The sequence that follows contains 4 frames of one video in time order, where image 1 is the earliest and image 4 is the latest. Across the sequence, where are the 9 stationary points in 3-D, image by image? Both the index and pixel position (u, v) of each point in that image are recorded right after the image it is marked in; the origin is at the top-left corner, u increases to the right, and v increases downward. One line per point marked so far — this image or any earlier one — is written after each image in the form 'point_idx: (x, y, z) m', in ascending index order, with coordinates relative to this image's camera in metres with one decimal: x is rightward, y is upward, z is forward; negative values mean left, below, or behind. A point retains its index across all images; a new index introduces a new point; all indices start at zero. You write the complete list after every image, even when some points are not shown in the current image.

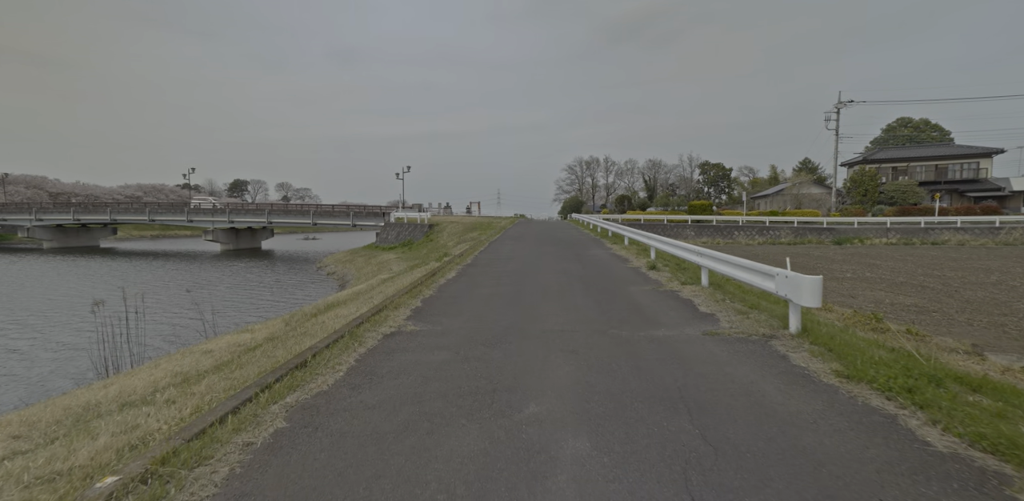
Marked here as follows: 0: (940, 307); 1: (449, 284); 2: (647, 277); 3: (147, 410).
0: (+9.4, -1.2, +10.2) m
1: (-1.2, -0.6, +8.6) m
2: (+2.6, -0.5, +8.9) m
3: (-2.7, -1.2, +3.4) m
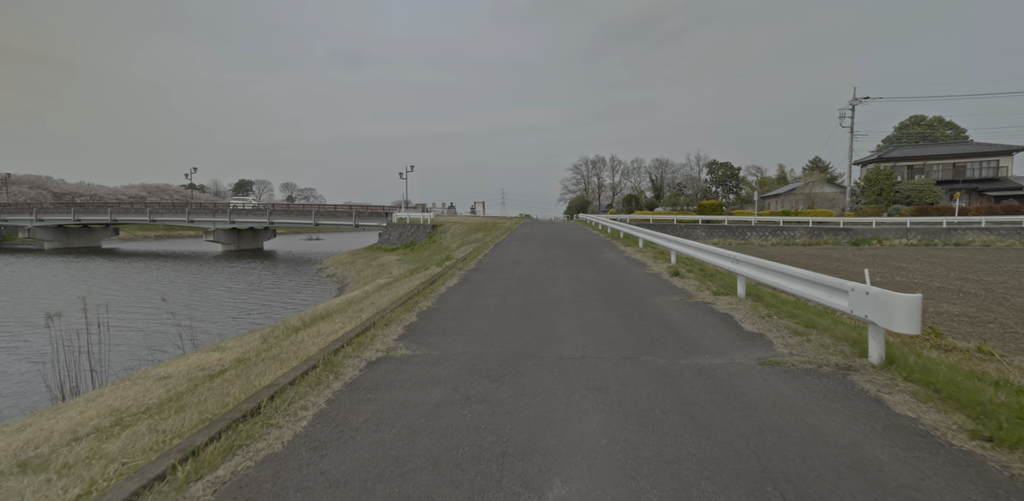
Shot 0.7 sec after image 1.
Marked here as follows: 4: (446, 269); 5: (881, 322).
0: (+9.6, -1.3, +9.2) m
1: (-1.0, -0.7, +7.7) m
2: (+2.7, -0.6, +7.9) m
3: (-2.6, -1.2, +2.5) m
4: (-1.5, -0.4, +10.5) m
5: (+2.9, -0.6, +3.6) m
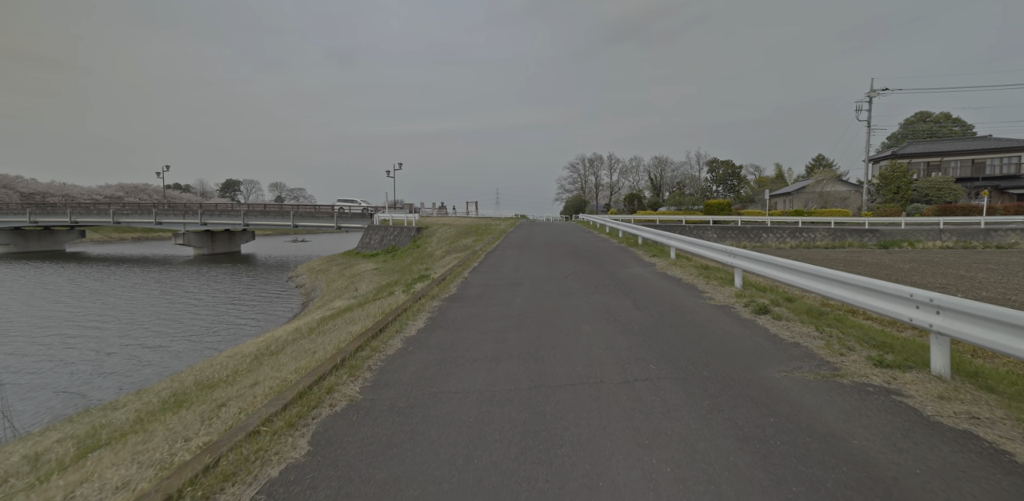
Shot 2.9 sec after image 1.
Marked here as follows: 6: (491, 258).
0: (+9.5, -1.6, +6.1) m
1: (-1.0, -1.0, +4.5) m
2: (+2.7, -0.9, +4.8) m
3: (-2.6, -1.6, -0.7) m
4: (-1.6, -0.7, +7.4) m
5: (+2.9, -0.8, +0.5) m
6: (-0.6, -0.2, +12.8) m
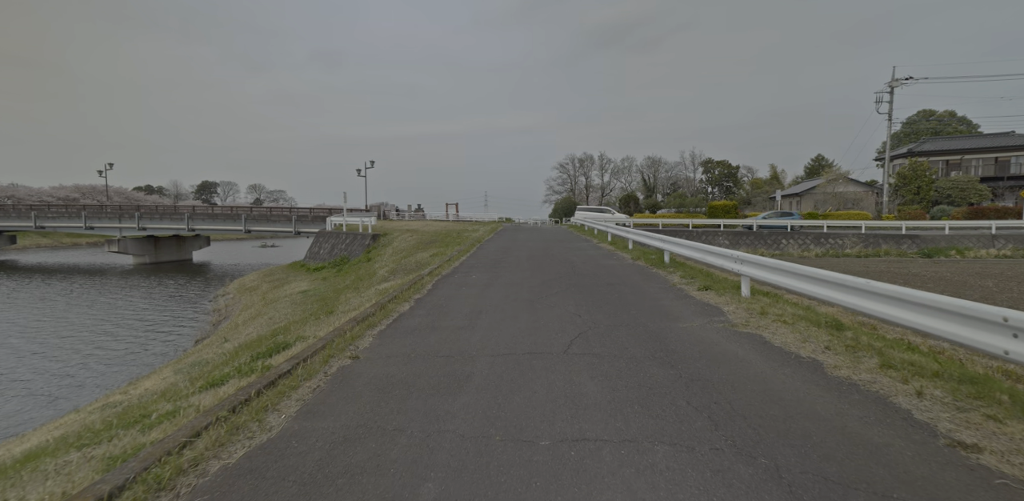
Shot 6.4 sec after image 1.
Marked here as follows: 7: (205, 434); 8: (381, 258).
0: (+9.1, -2.0, +1.4) m
1: (-1.5, -1.4, -0.4) m
2: (+2.2, -1.3, -0.1) m
3: (-2.9, -2.0, -5.7) m
4: (-2.1, -1.2, +2.4) m
5: (+2.5, -1.2, -4.4) m
6: (-1.3, -0.7, +7.9) m
7: (-1.9, -1.1, +3.0) m
8: (-4.7, -0.2, +16.6) m
